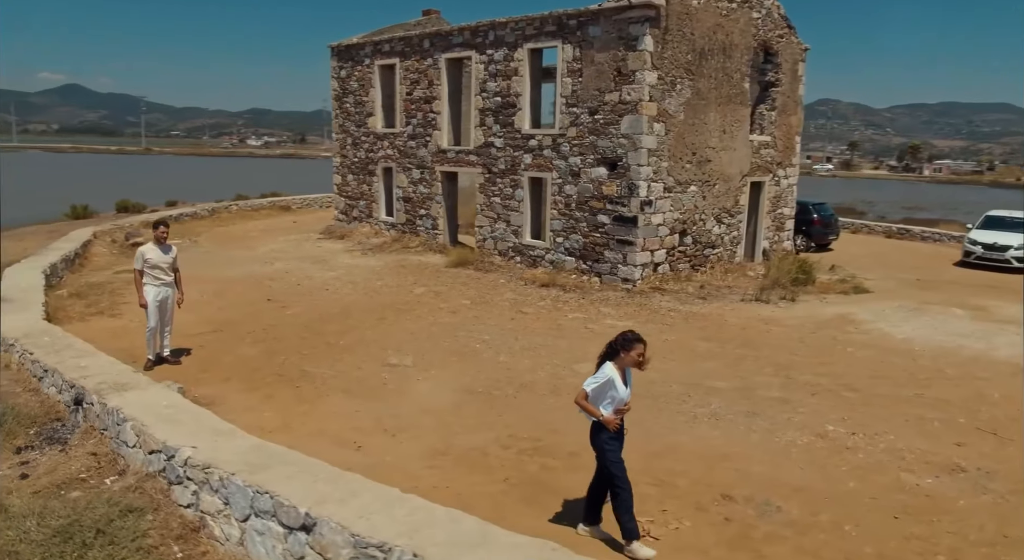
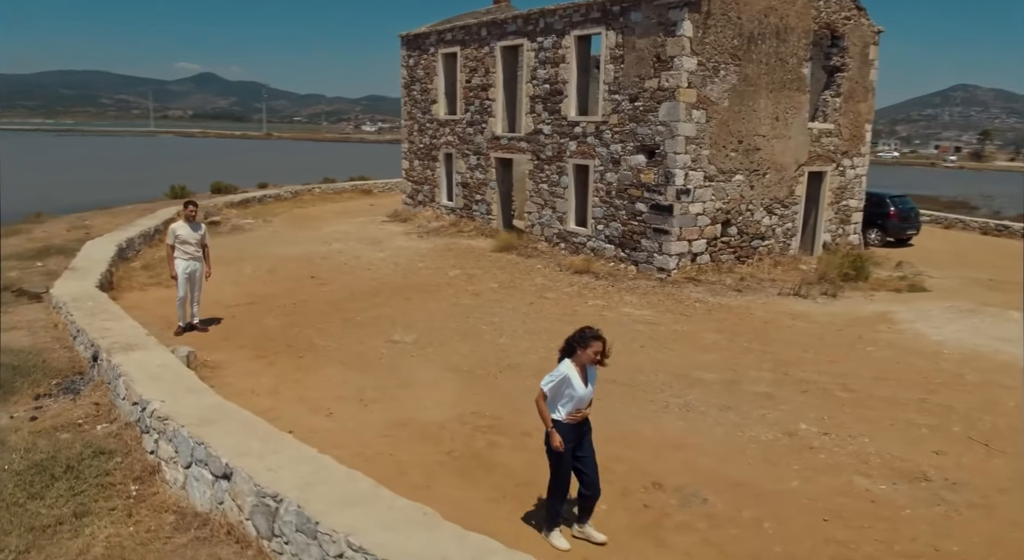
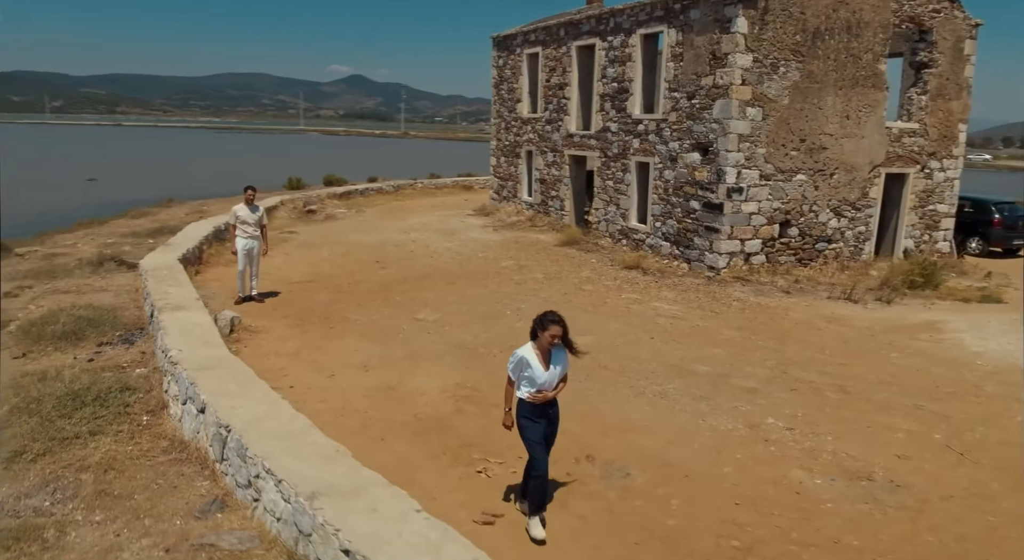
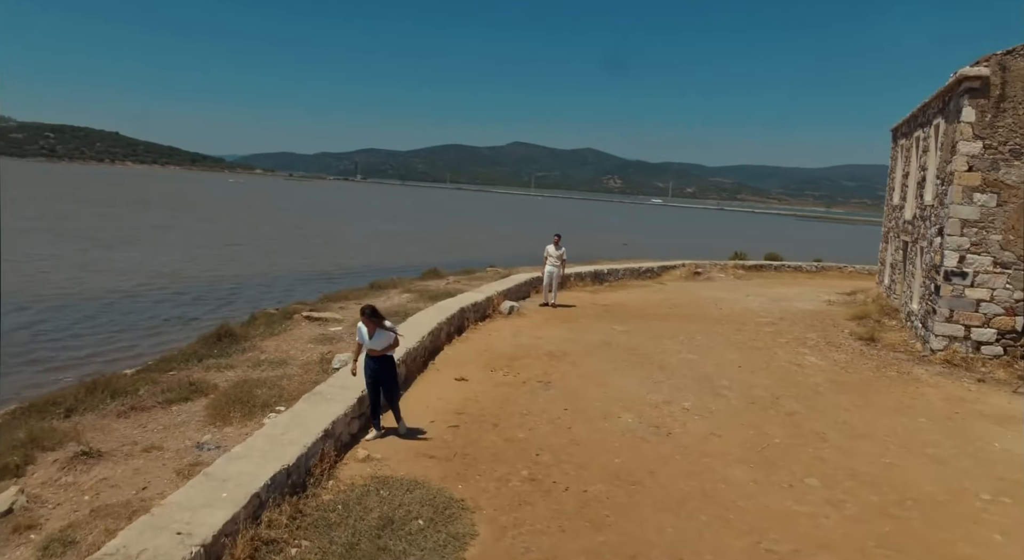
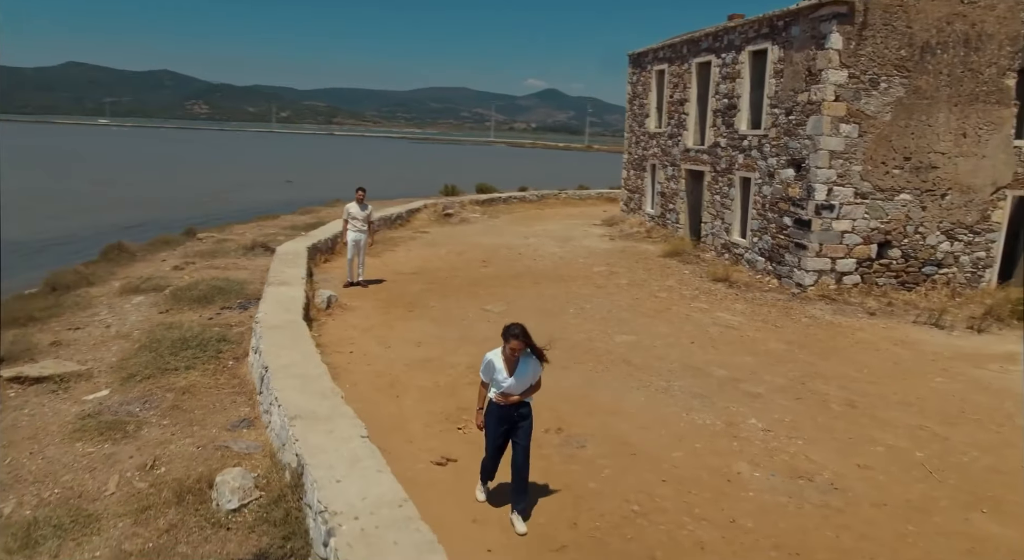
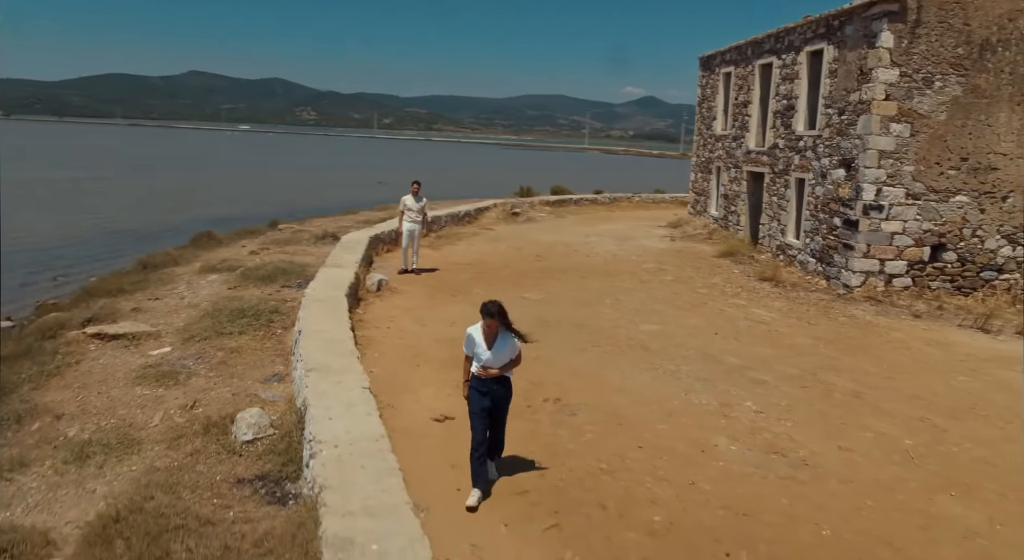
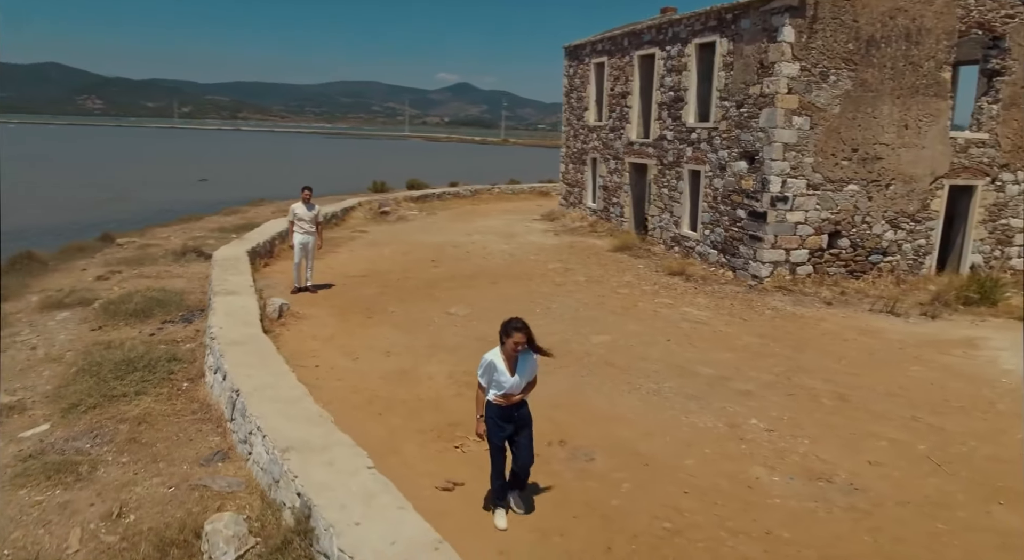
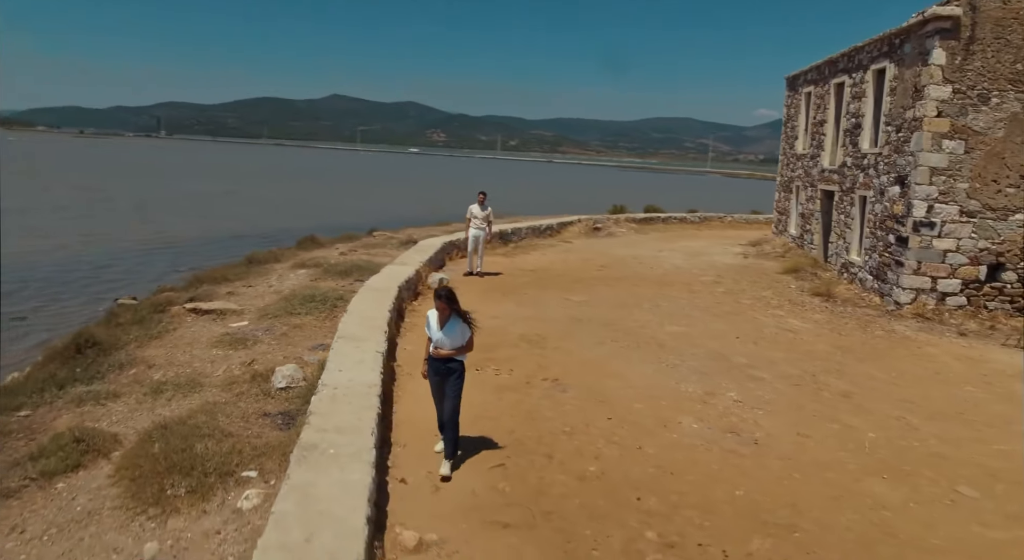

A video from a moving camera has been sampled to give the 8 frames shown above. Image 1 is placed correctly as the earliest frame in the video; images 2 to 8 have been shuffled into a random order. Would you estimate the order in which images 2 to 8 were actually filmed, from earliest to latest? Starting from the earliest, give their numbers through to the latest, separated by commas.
2, 3, 7, 5, 6, 8, 4
